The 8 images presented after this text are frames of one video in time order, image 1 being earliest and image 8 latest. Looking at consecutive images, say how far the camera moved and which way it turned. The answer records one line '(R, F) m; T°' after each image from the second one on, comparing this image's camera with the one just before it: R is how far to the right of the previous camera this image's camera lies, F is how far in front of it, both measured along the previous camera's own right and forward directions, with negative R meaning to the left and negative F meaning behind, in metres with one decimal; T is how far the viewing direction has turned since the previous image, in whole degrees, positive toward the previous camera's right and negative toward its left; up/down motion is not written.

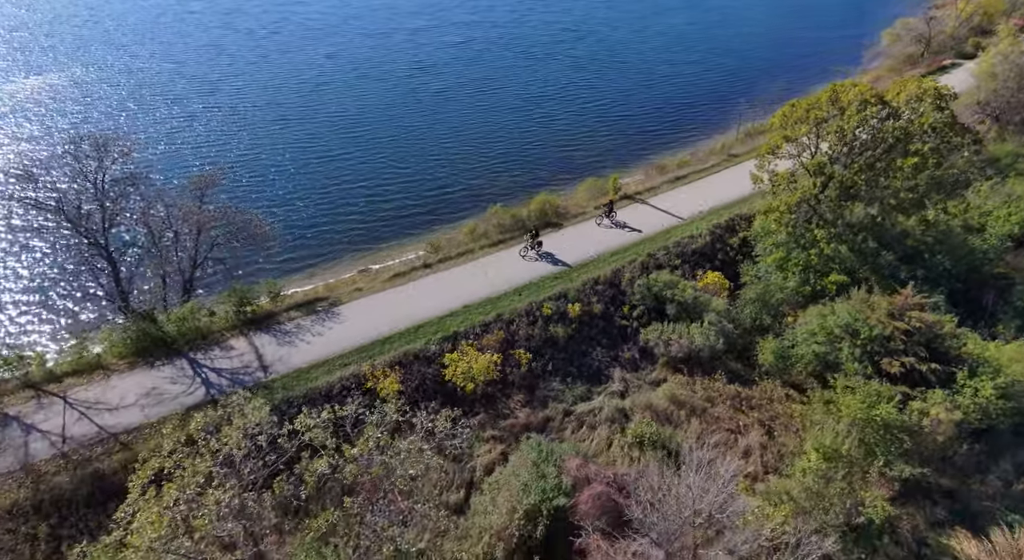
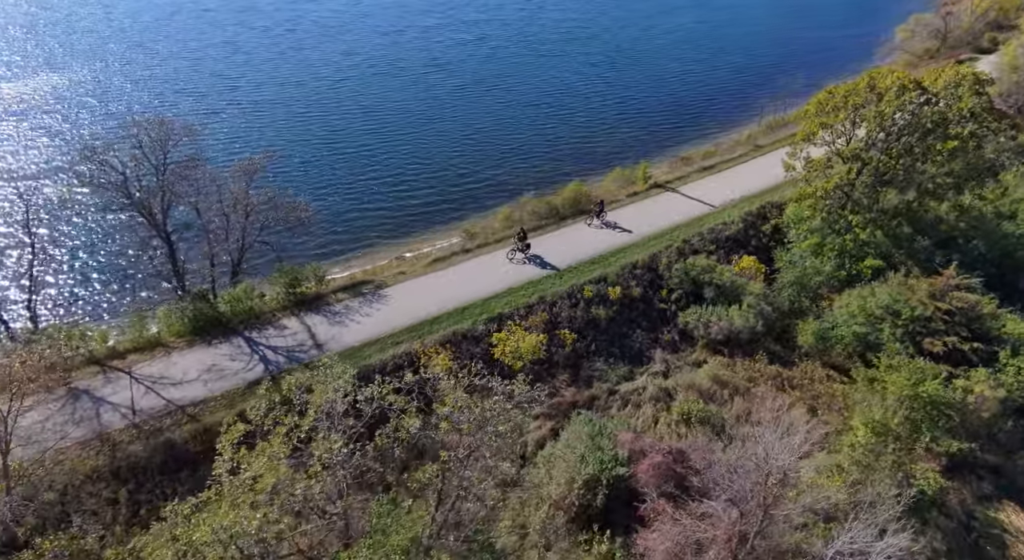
(-1.8, -0.7) m; 0°
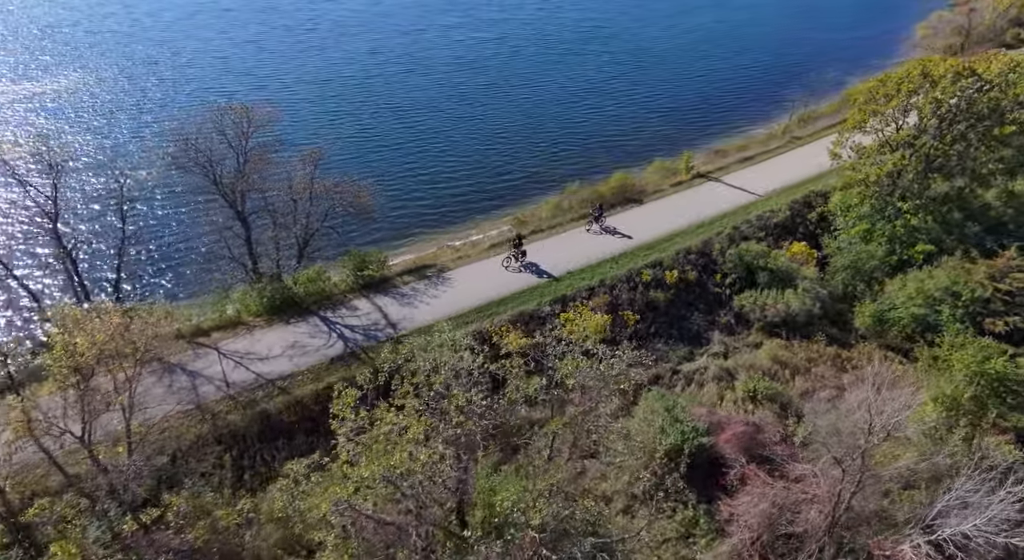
(-2.7, -0.8) m; -1°
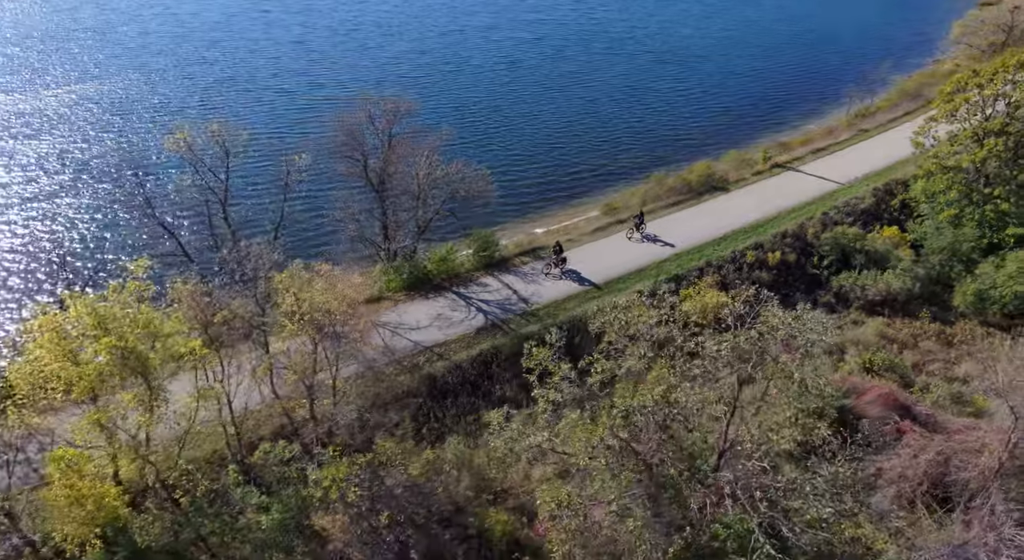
(-5.1, -2.0) m; -1°
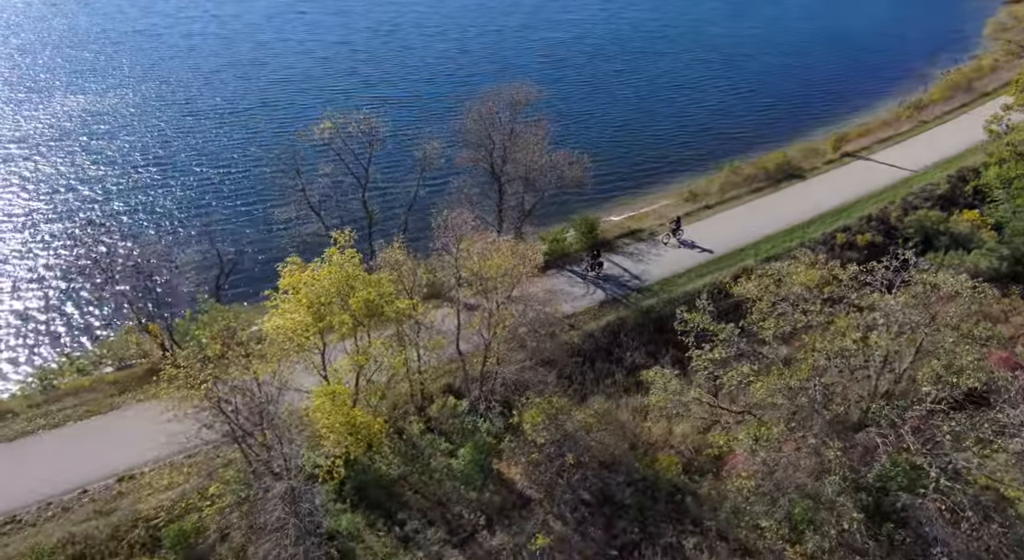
(-4.7, -2.2) m; -1°
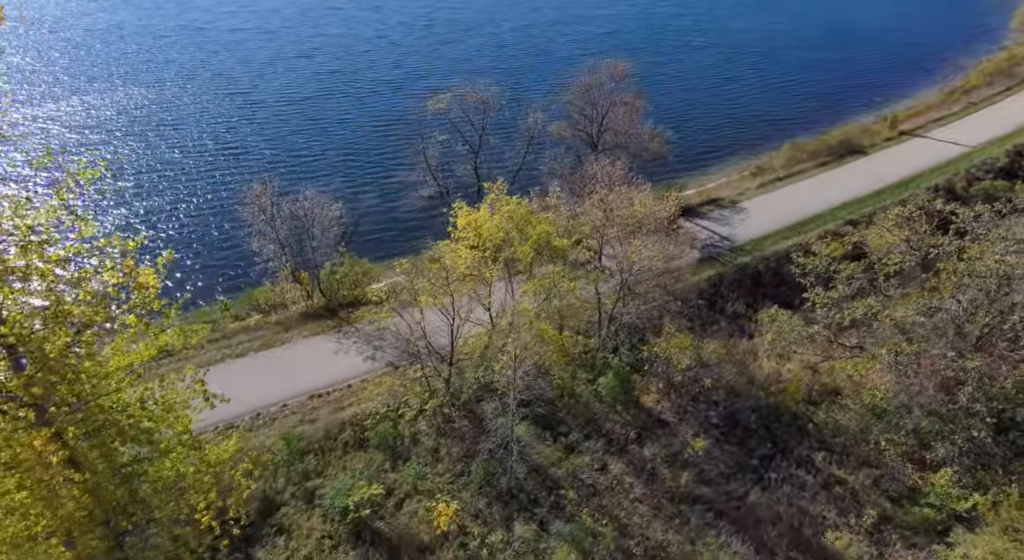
(-4.2, -2.5) m; -1°
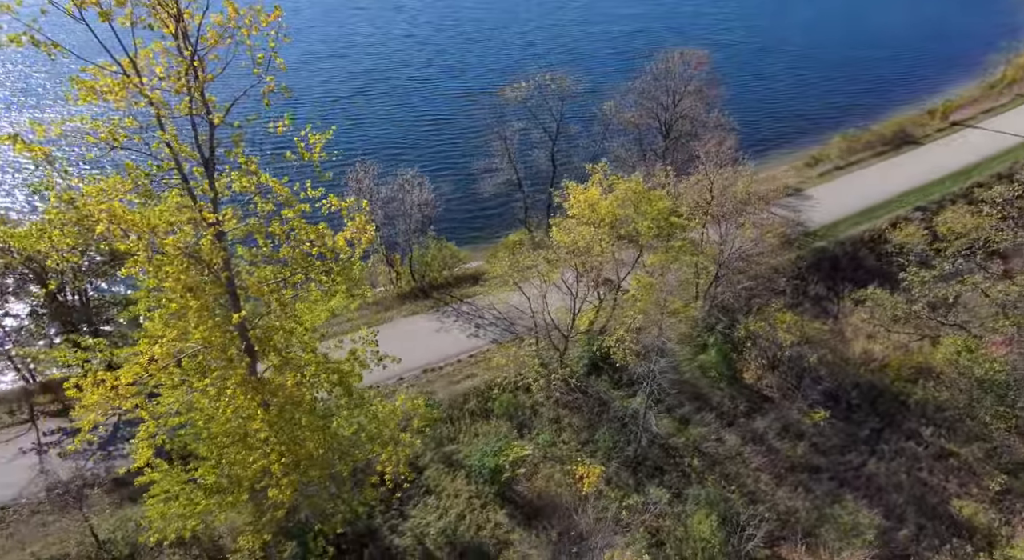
(-3.1, -0.5) m; -1°
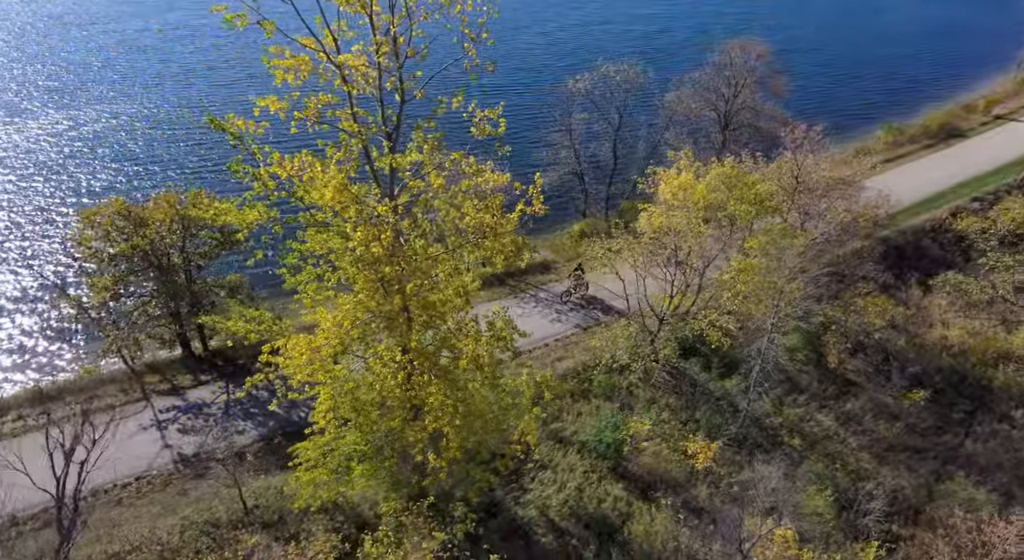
(-2.5, -0.4) m; -1°
